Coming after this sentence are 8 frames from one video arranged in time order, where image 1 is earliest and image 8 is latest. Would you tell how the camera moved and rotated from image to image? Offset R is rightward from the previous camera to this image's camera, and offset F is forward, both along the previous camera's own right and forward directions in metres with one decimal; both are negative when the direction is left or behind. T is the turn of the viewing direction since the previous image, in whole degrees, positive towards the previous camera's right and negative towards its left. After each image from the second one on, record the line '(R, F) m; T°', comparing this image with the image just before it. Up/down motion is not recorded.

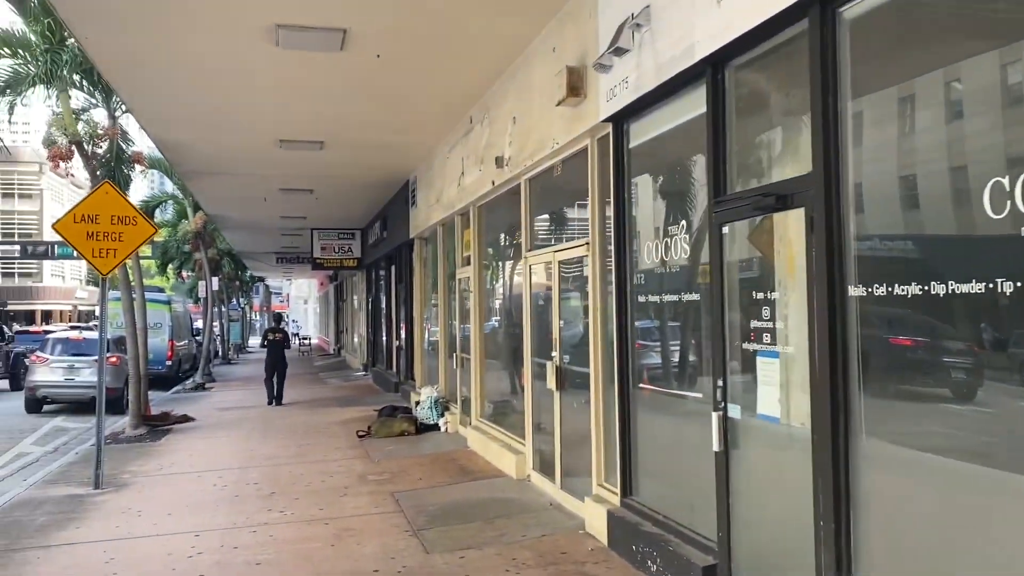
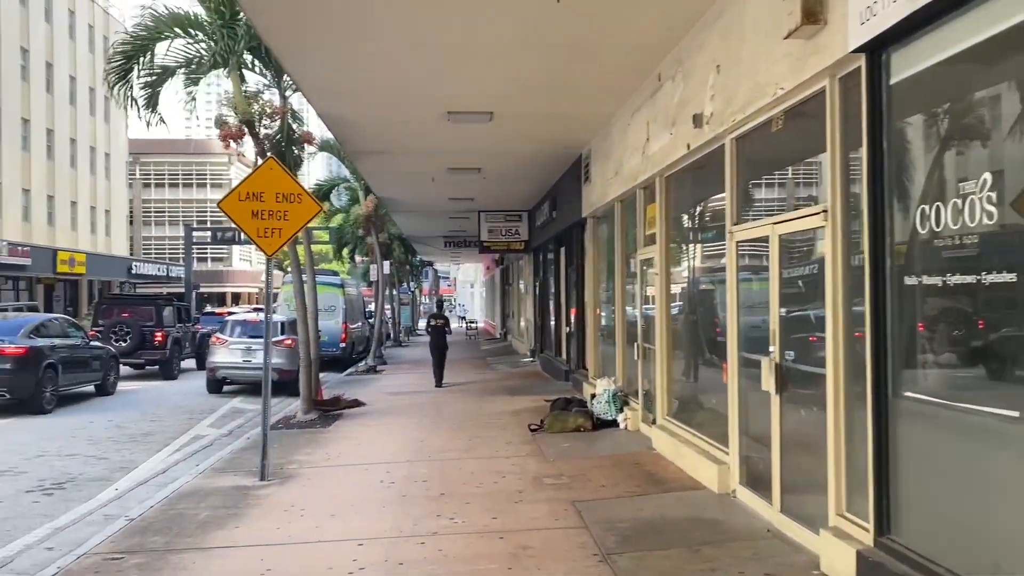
(-0.3, +1.0) m; -11°
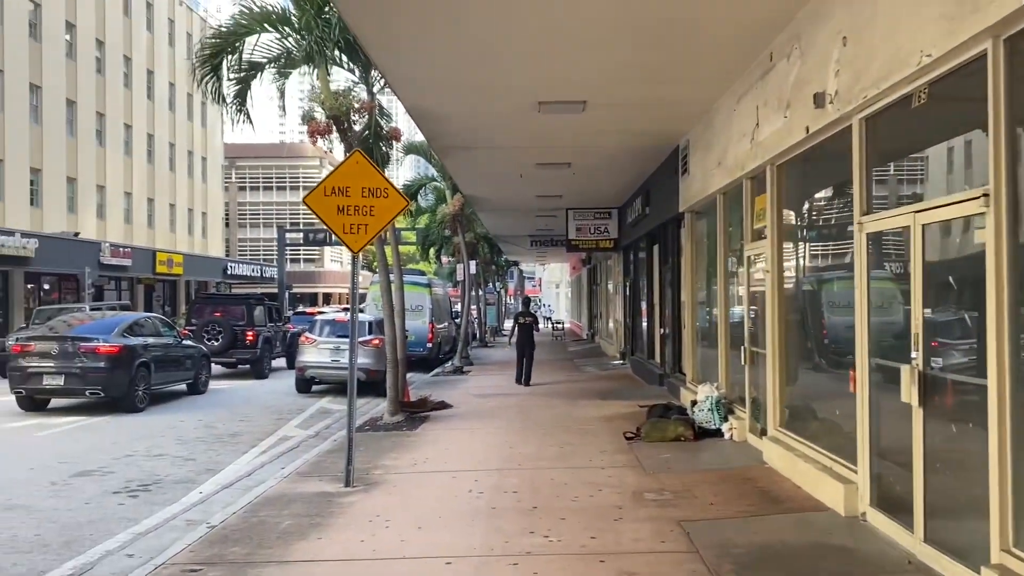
(-0.1, +0.5) m; -6°
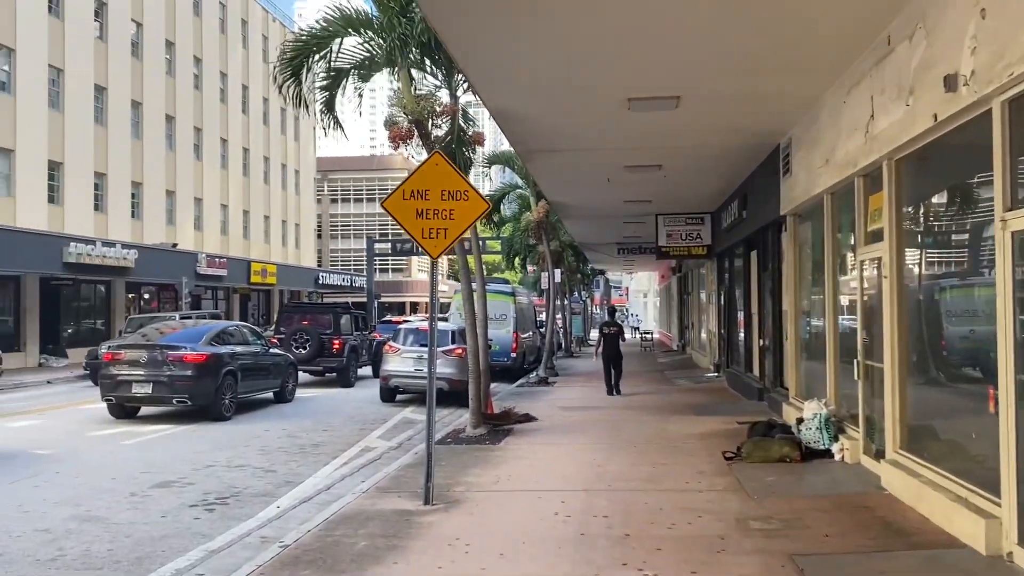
(0.0, +0.5) m; -6°
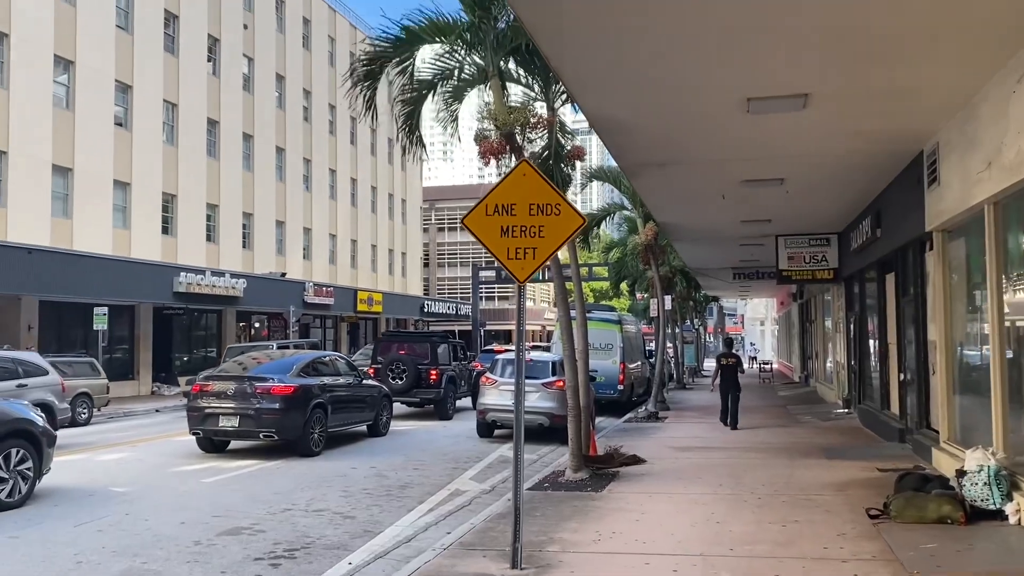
(+0.1, +1.0) m; -7°
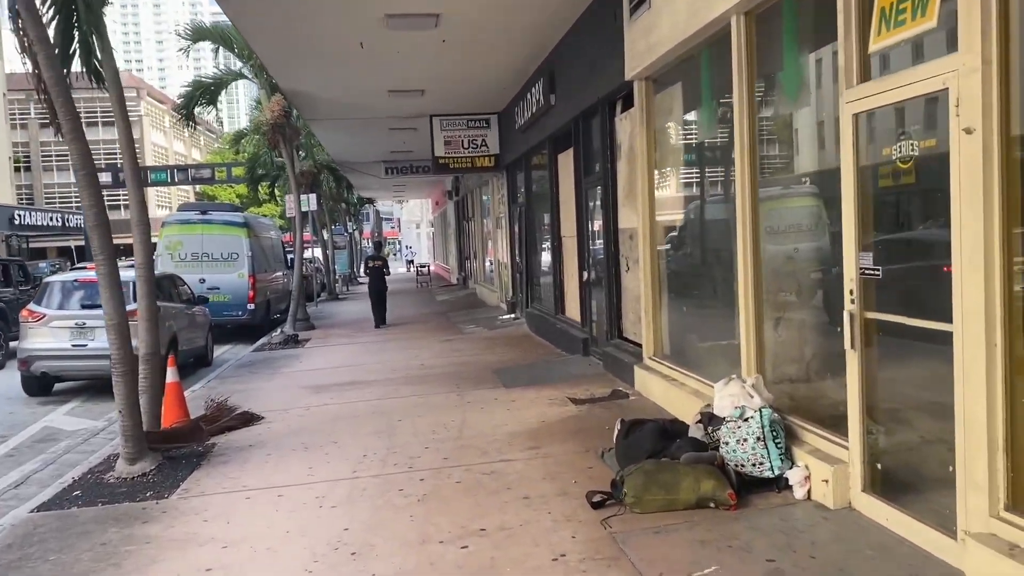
(+1.0, +3.4) m; +22°
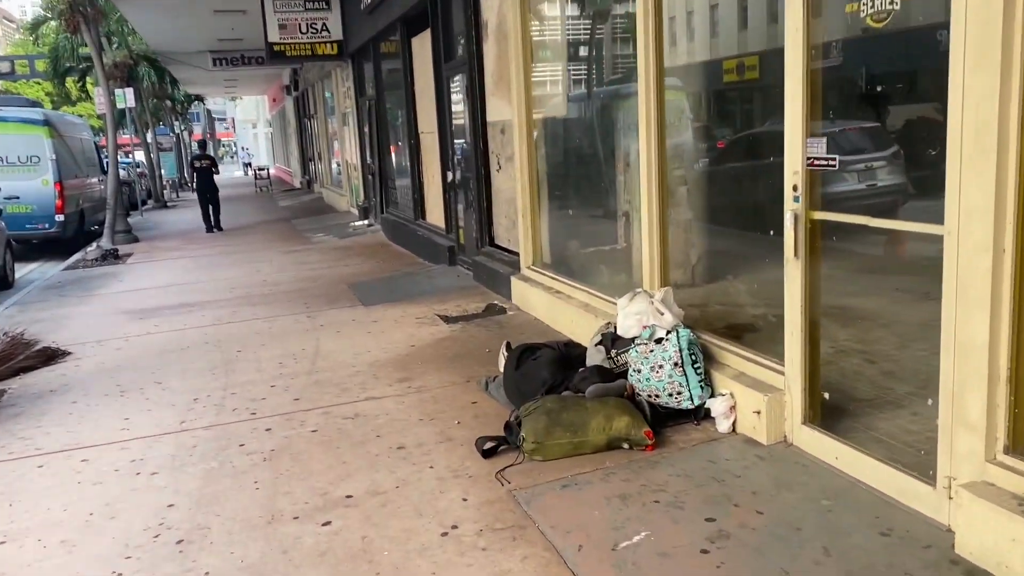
(-0.1, +0.9) m; +10°
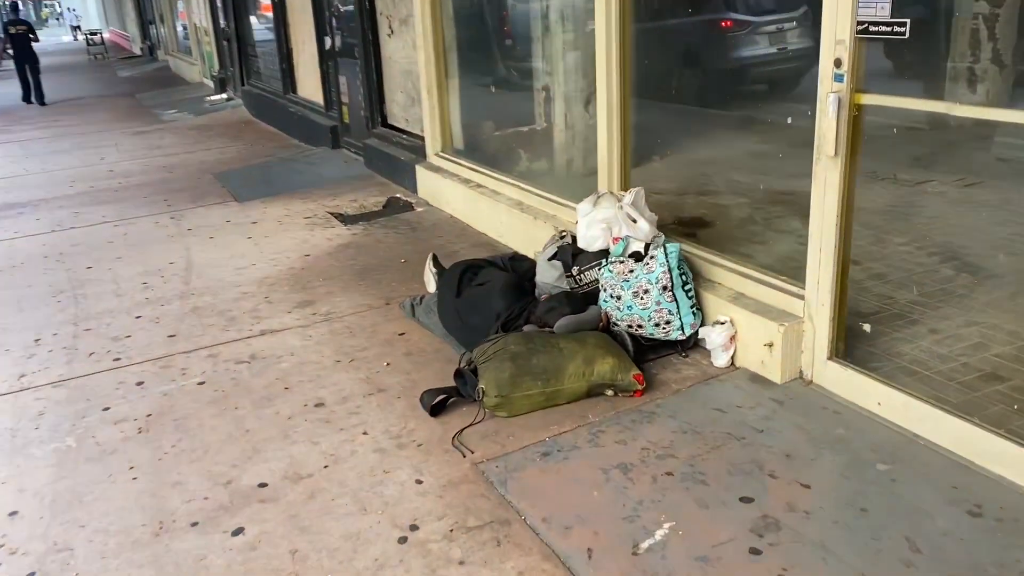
(-0.3, +0.9) m; +9°
